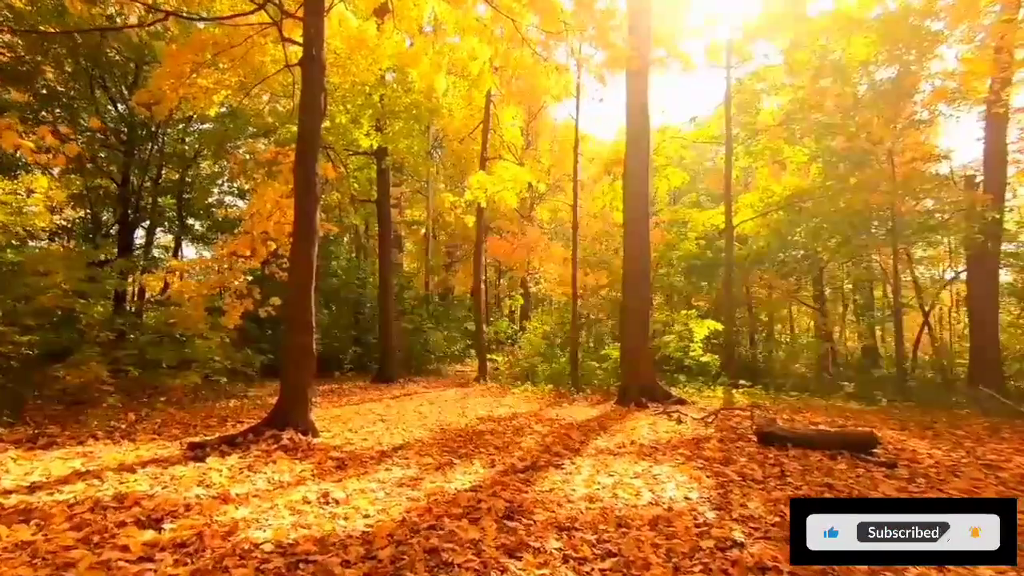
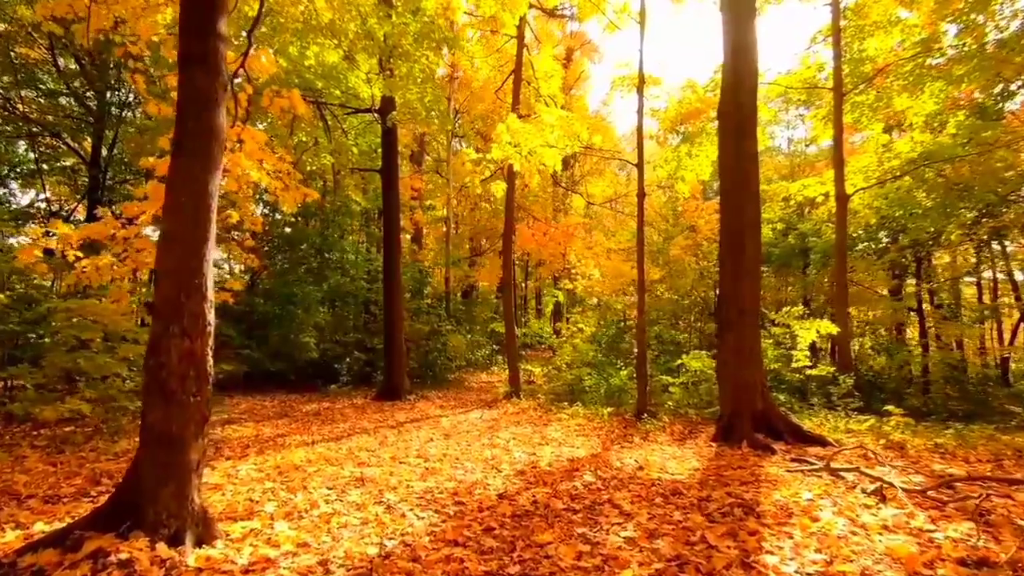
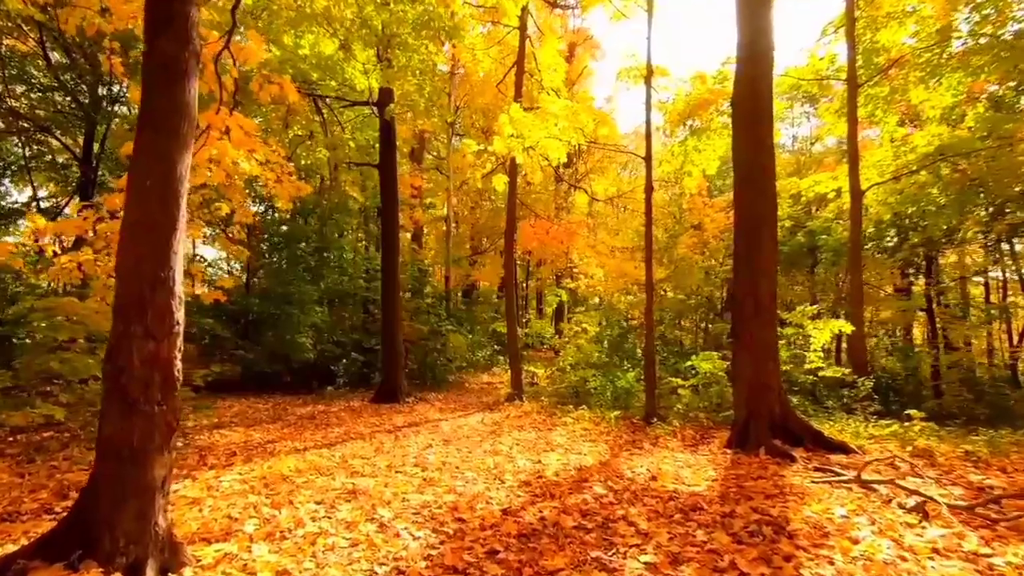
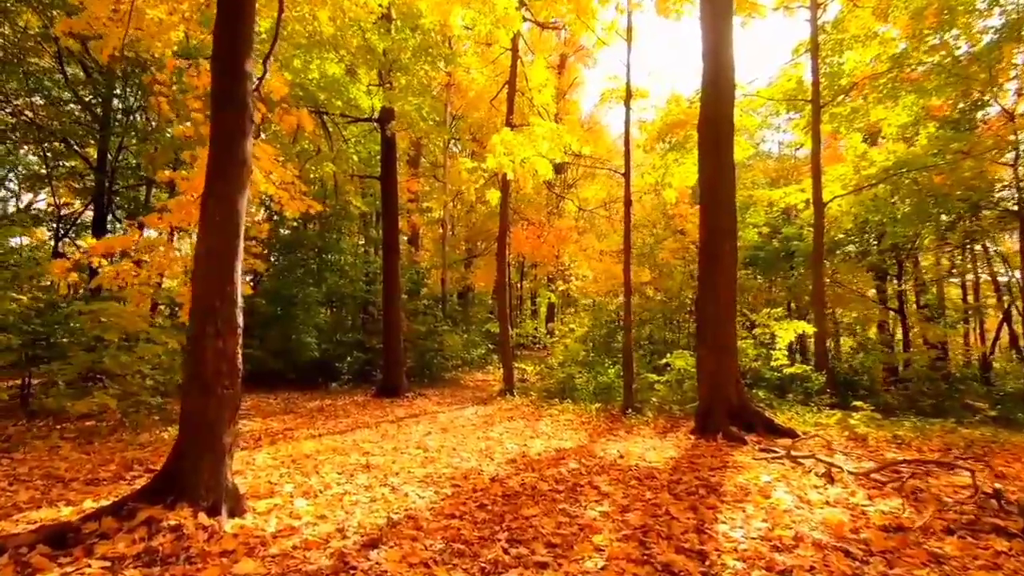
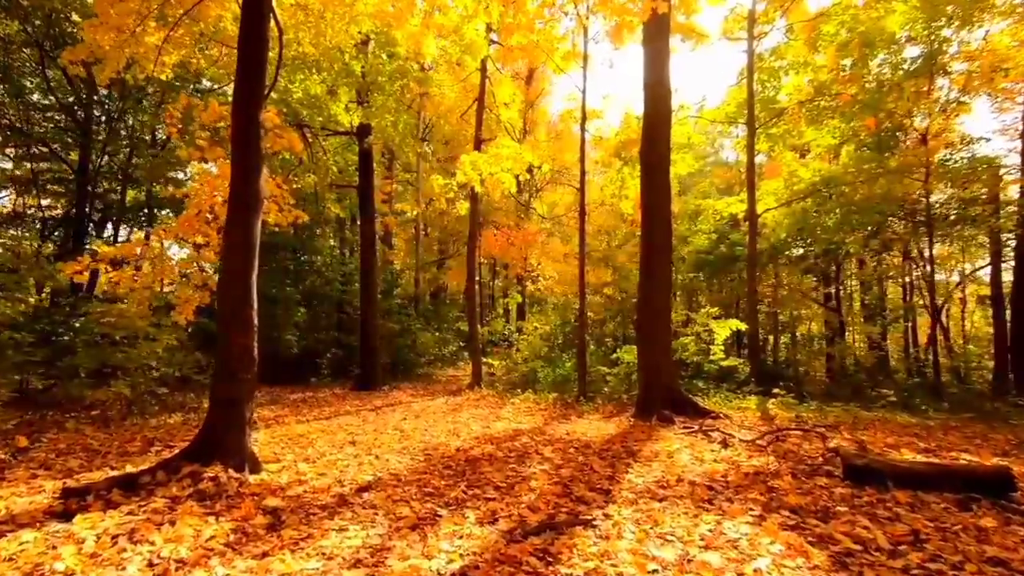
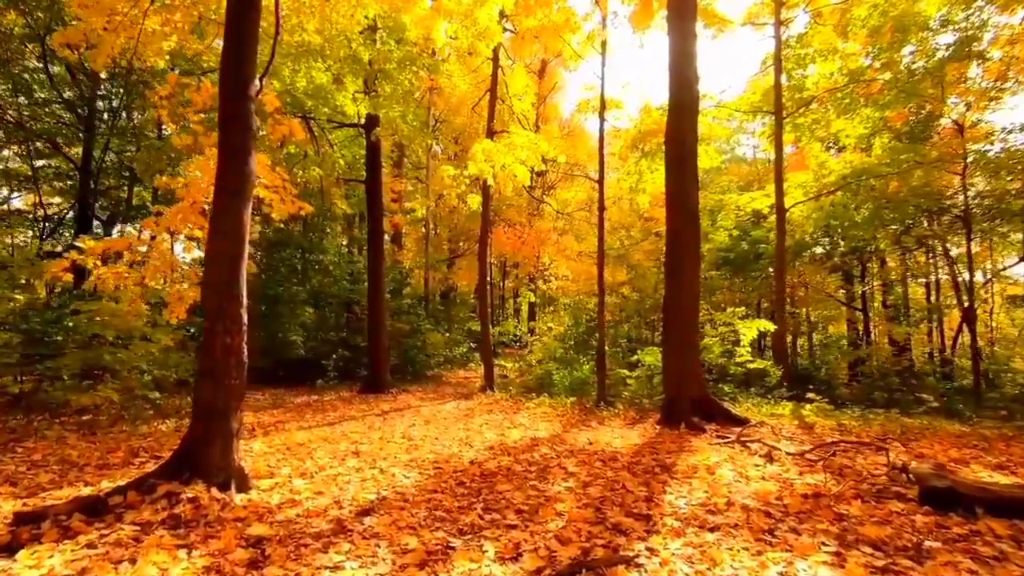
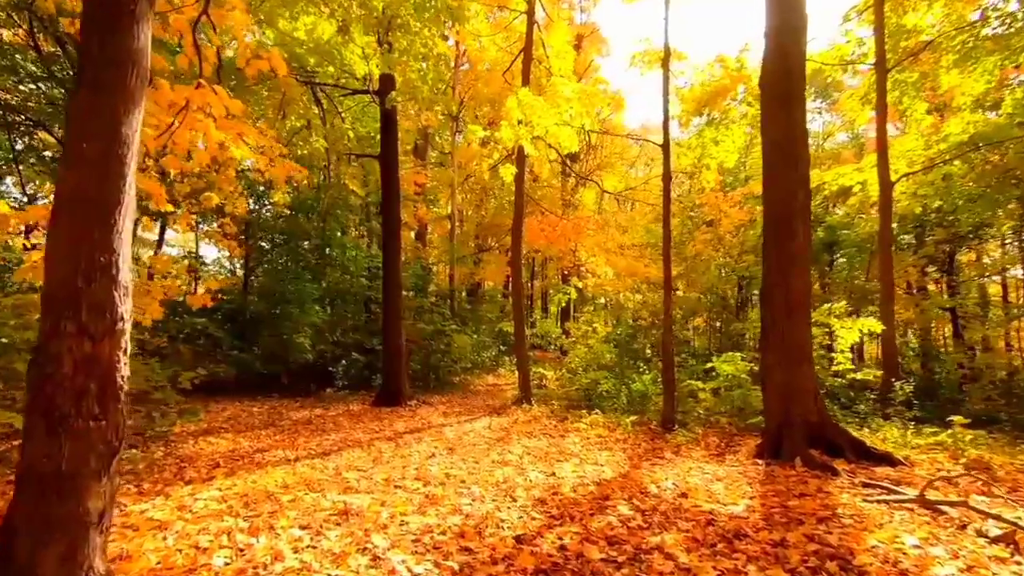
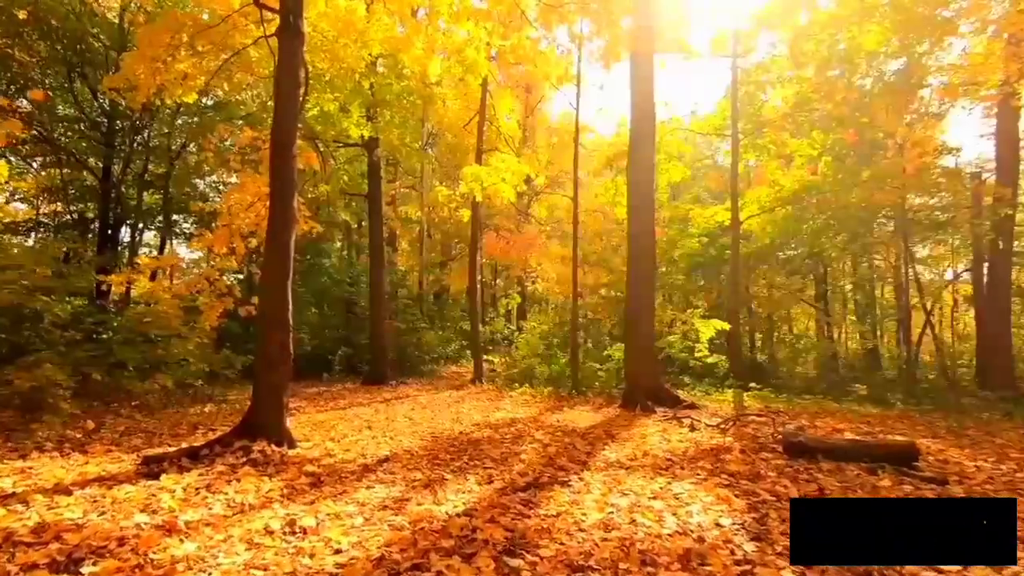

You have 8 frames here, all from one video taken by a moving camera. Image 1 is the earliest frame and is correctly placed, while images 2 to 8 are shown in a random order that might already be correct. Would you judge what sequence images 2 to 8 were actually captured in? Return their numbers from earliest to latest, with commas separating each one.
8, 5, 6, 4, 2, 3, 7
